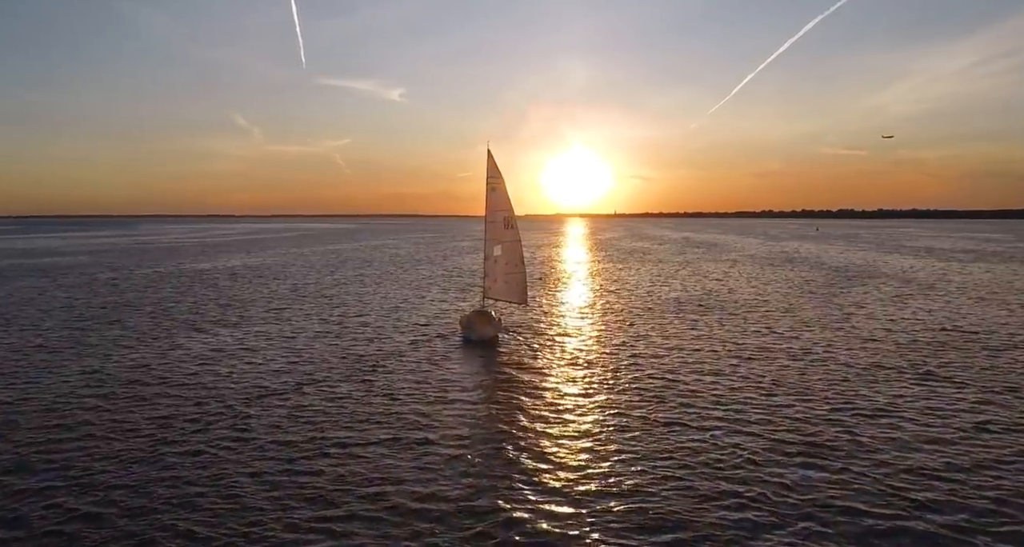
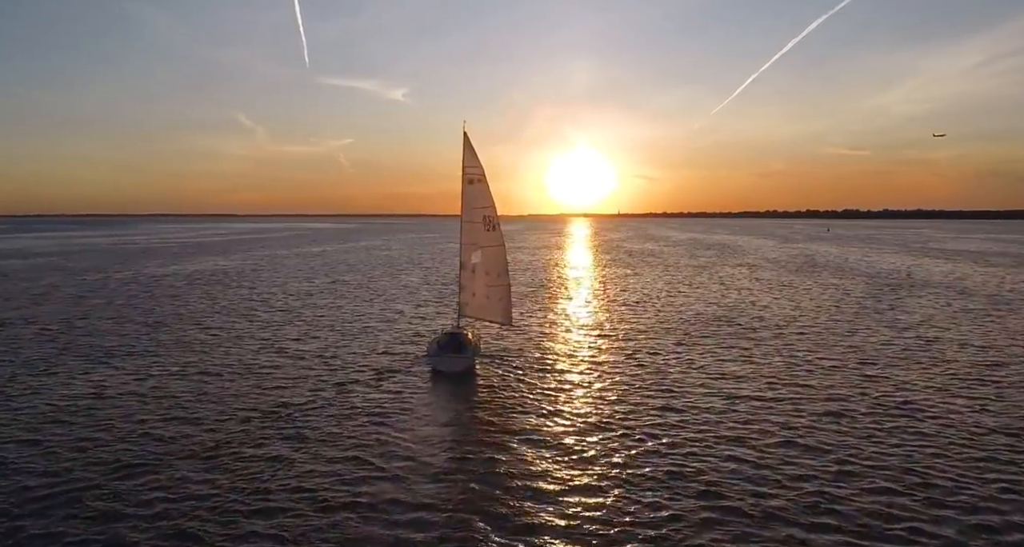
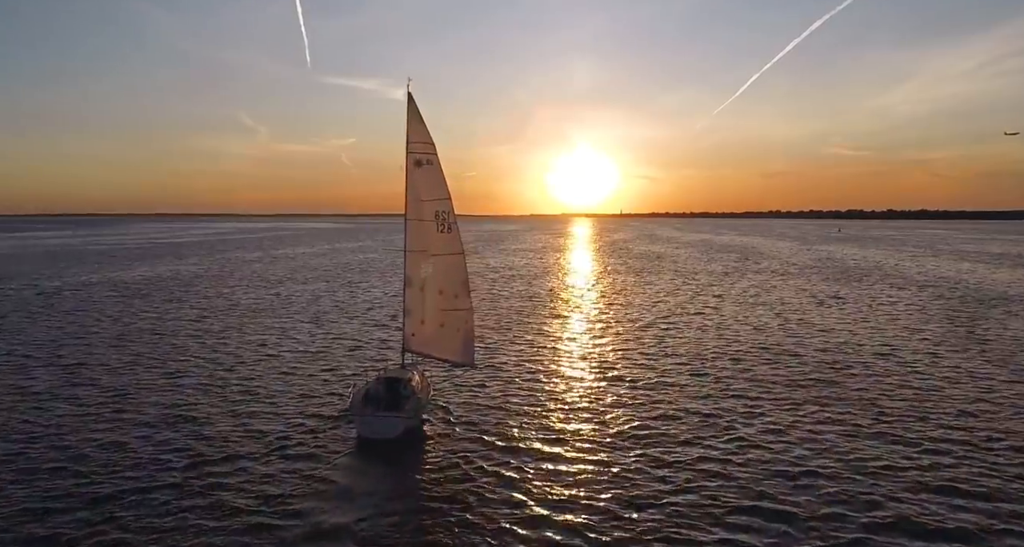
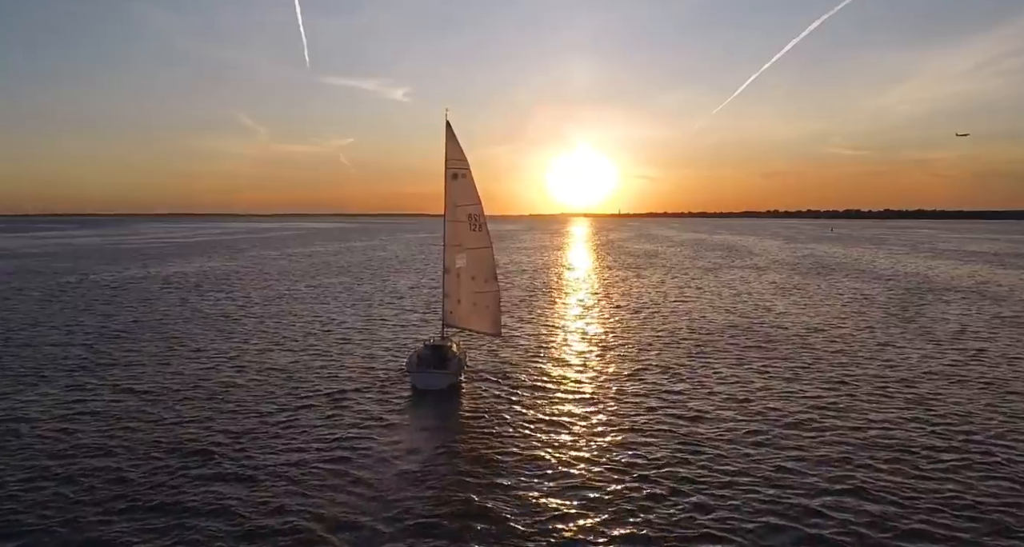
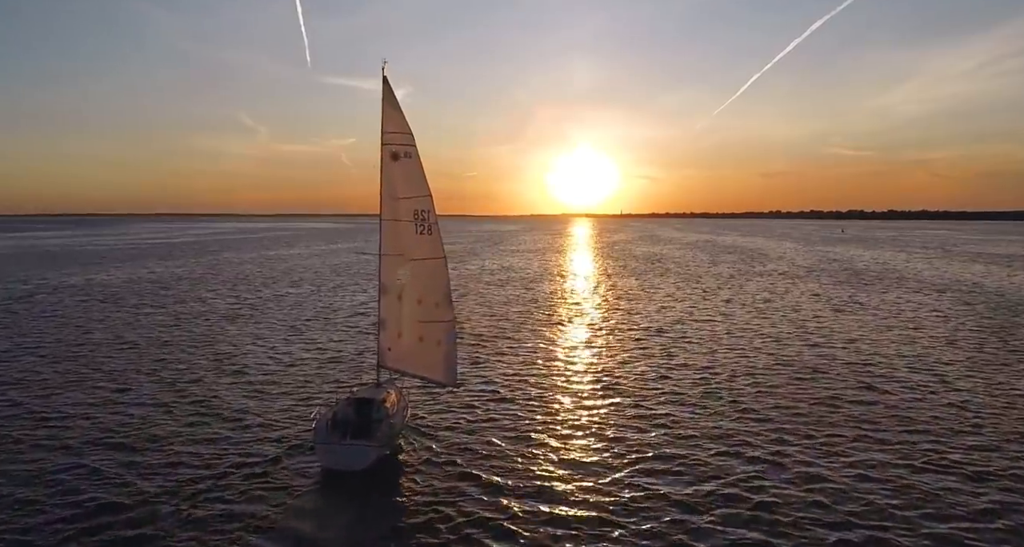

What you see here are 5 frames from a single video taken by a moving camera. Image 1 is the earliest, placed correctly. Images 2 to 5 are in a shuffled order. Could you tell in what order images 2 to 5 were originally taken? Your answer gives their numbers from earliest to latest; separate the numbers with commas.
2, 4, 3, 5
